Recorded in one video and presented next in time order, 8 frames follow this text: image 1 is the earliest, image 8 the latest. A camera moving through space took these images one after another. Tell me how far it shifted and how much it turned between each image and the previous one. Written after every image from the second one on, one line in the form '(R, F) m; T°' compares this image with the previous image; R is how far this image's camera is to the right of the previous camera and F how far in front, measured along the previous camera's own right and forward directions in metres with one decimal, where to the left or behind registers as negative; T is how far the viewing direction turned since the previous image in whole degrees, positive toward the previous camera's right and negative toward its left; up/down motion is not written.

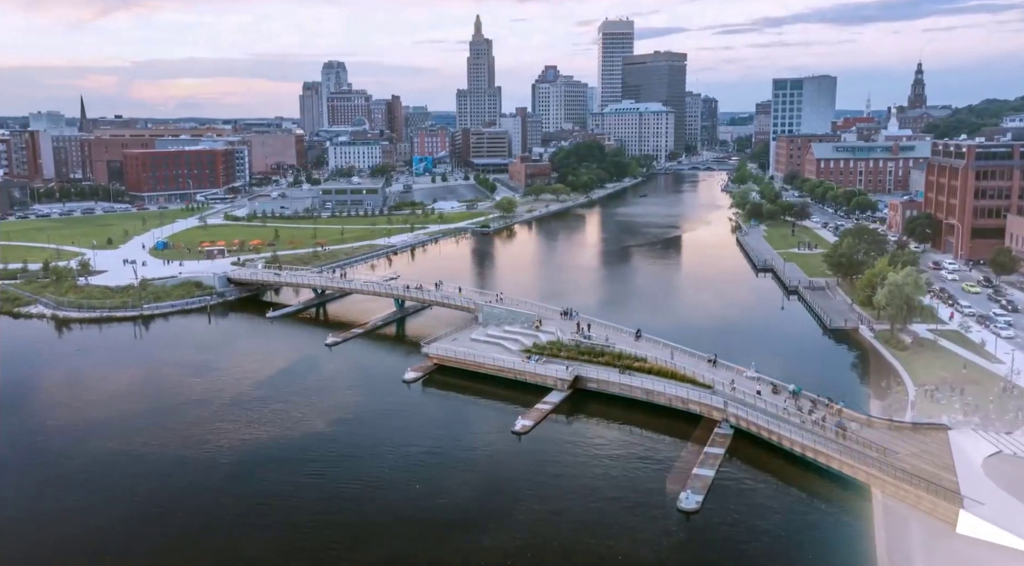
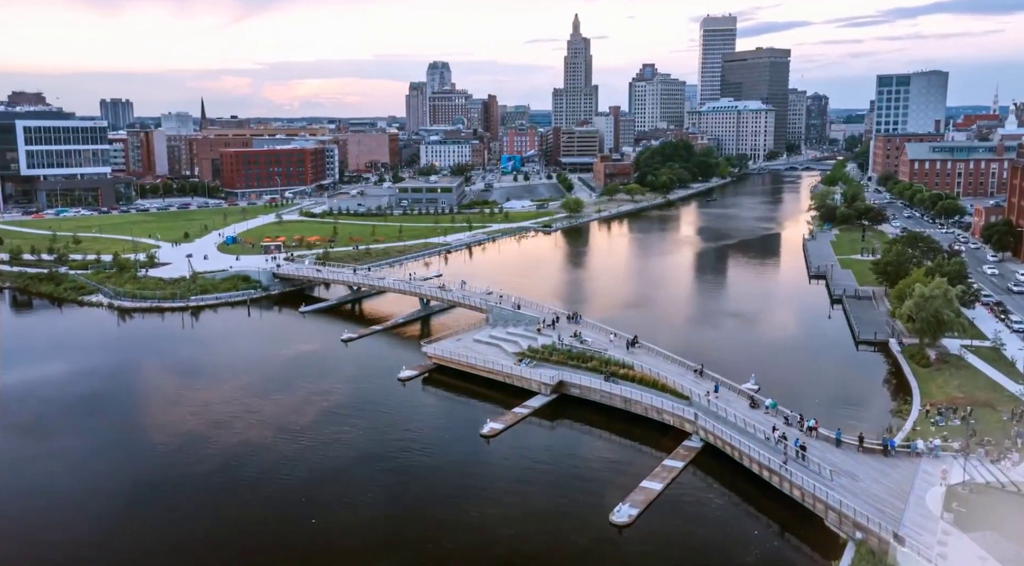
(+3.5, +0.3) m; -7°
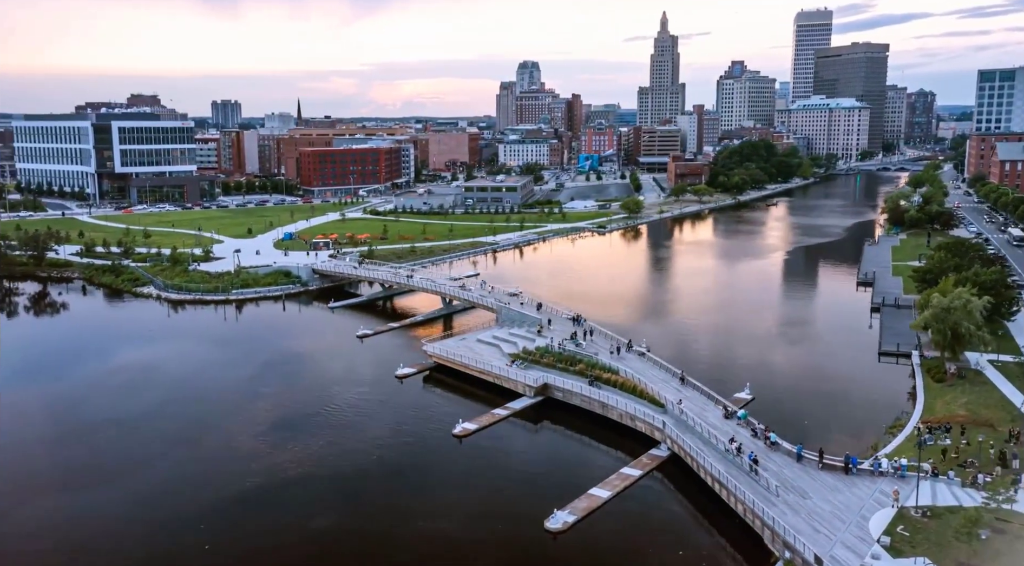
(+3.1, +0.2) m; -6°
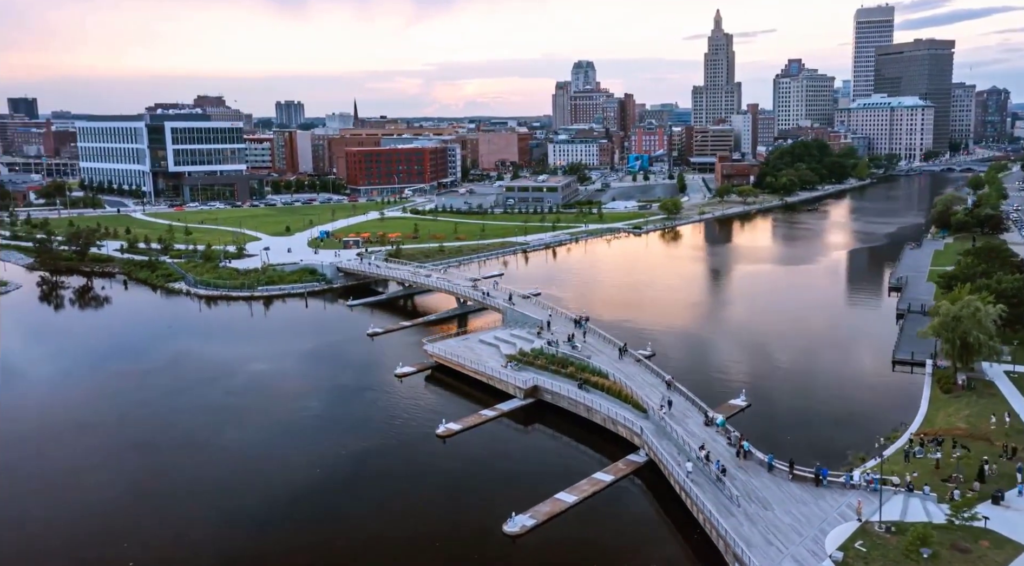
(+1.9, +0.1) m; -4°
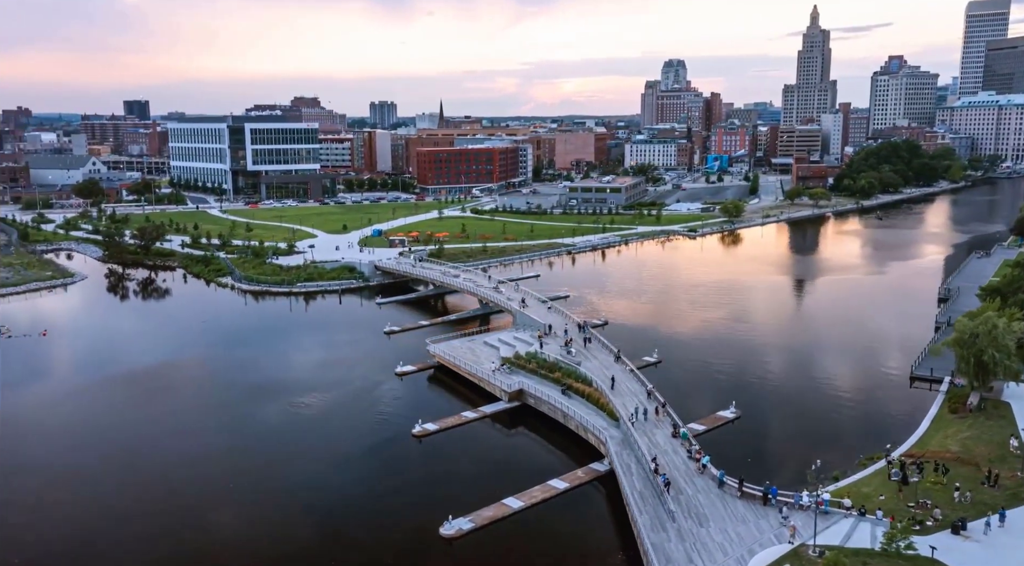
(+3.0, +0.2) m; -6°
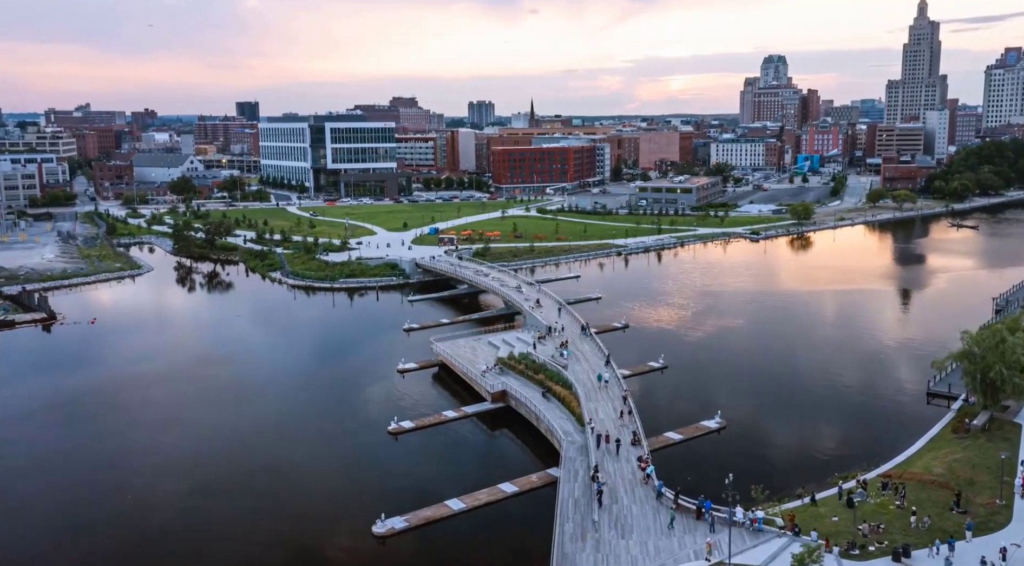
(+3.2, +0.2) m; -6°
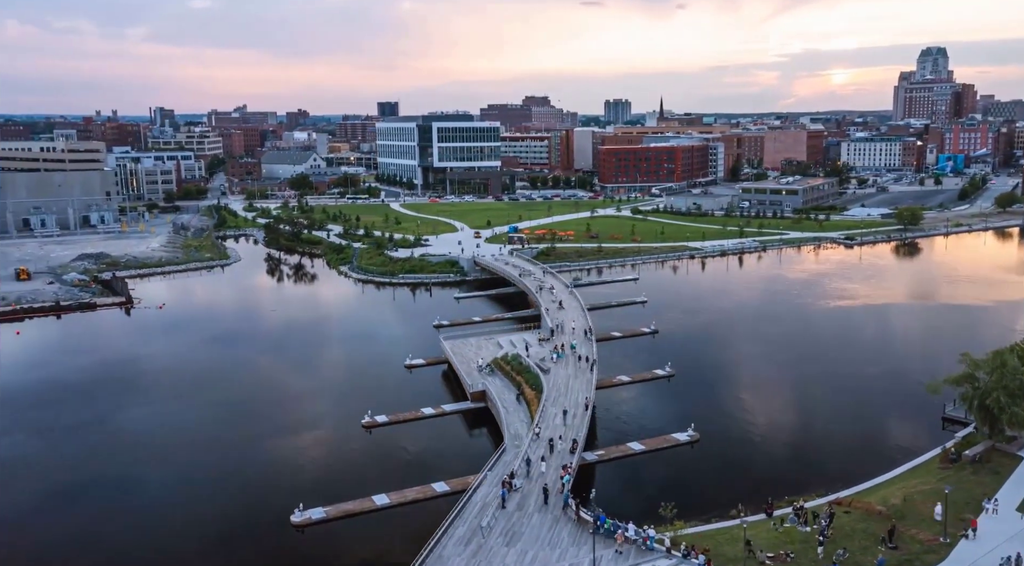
(+4.5, +0.3) m; -9°
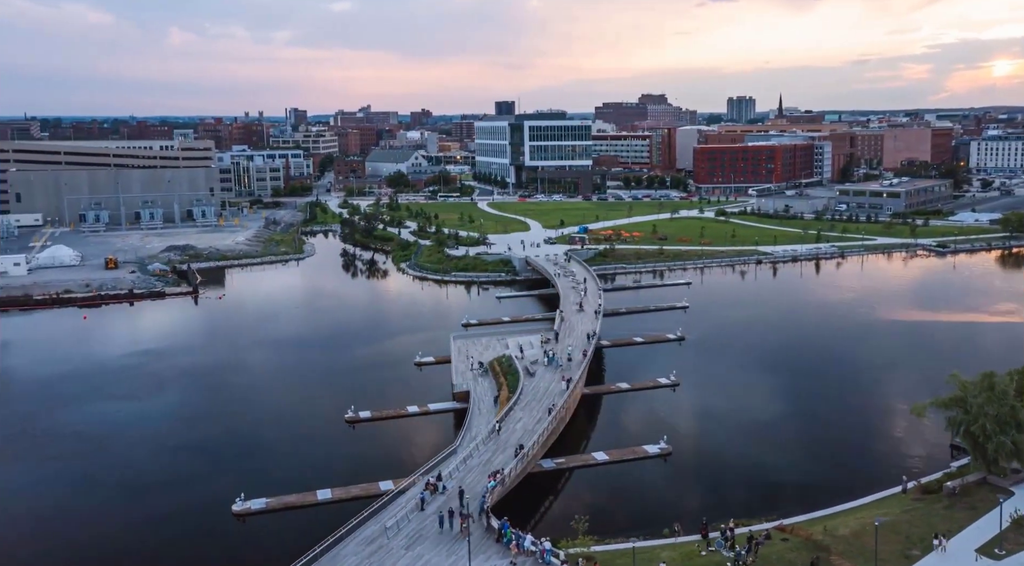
(+3.9, +0.3) m; -8°
